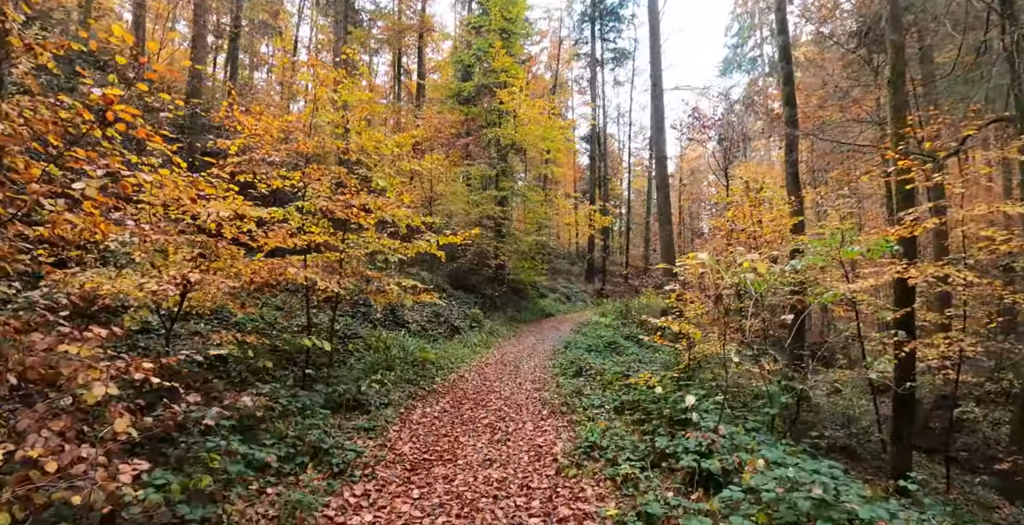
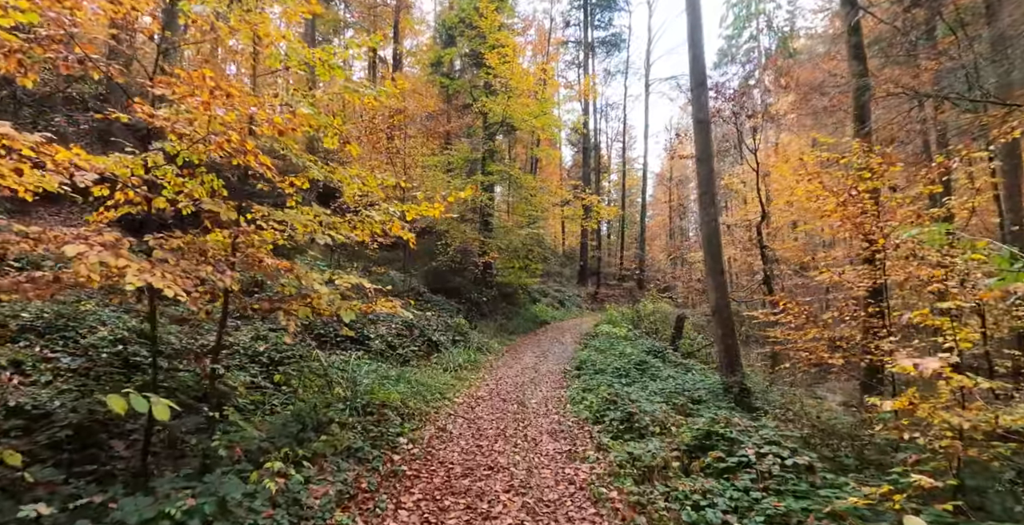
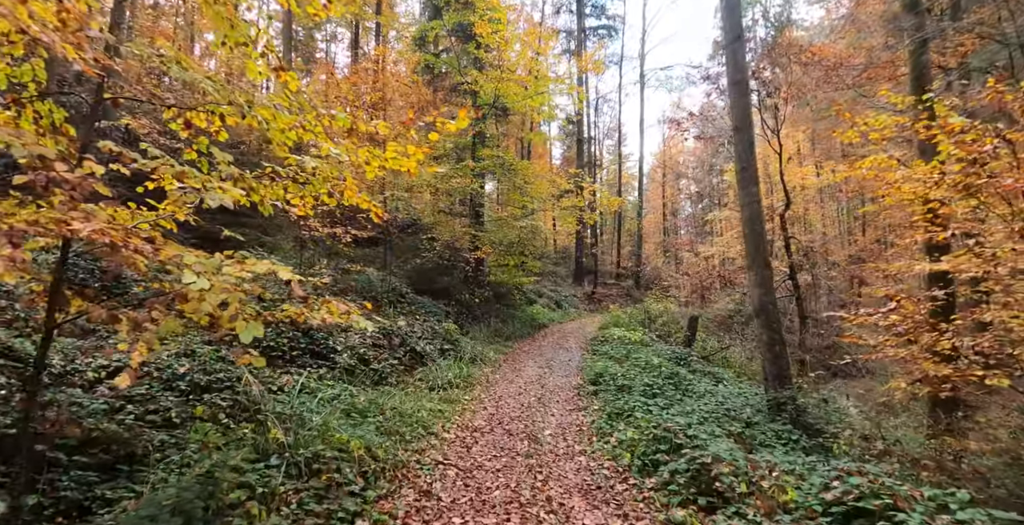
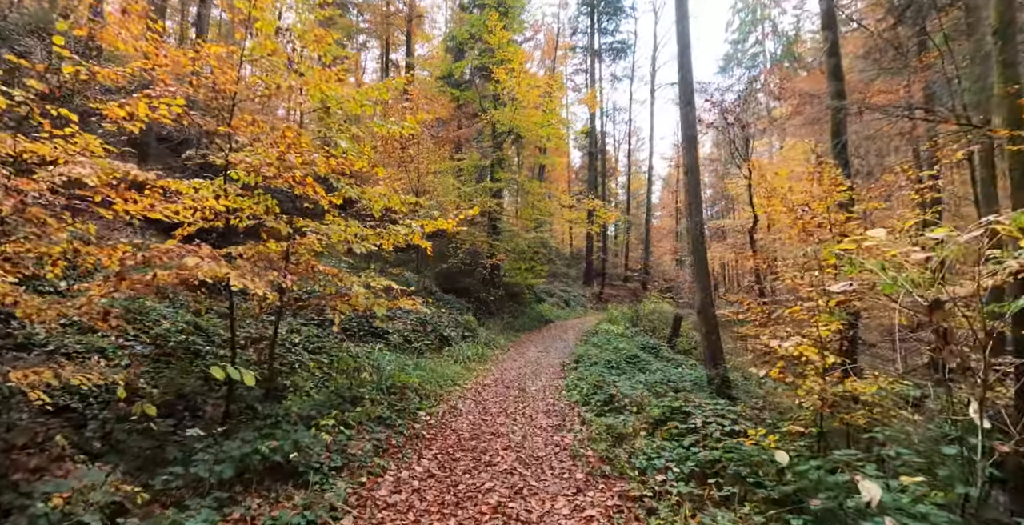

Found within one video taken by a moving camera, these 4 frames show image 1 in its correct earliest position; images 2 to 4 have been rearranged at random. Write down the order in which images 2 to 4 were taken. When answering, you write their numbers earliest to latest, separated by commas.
4, 2, 3
